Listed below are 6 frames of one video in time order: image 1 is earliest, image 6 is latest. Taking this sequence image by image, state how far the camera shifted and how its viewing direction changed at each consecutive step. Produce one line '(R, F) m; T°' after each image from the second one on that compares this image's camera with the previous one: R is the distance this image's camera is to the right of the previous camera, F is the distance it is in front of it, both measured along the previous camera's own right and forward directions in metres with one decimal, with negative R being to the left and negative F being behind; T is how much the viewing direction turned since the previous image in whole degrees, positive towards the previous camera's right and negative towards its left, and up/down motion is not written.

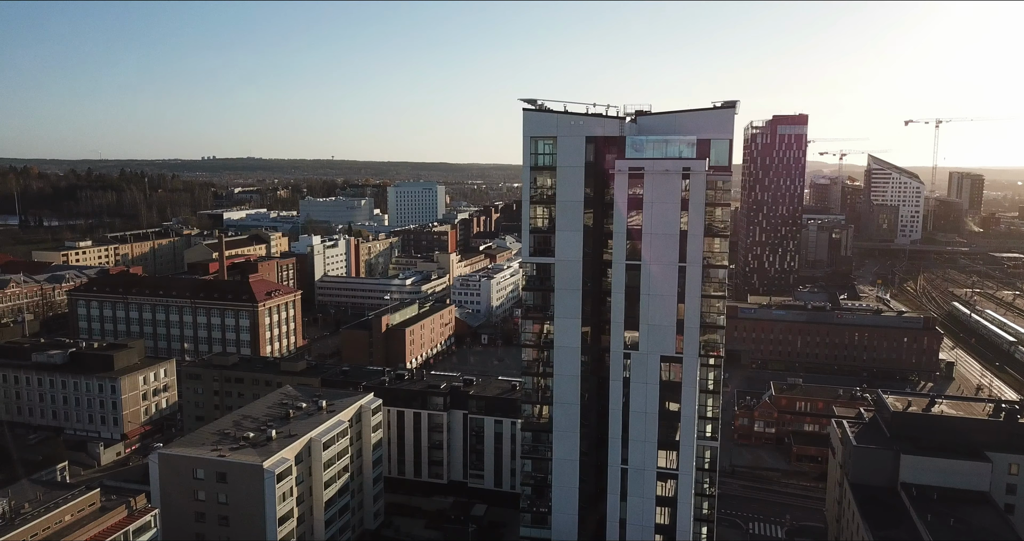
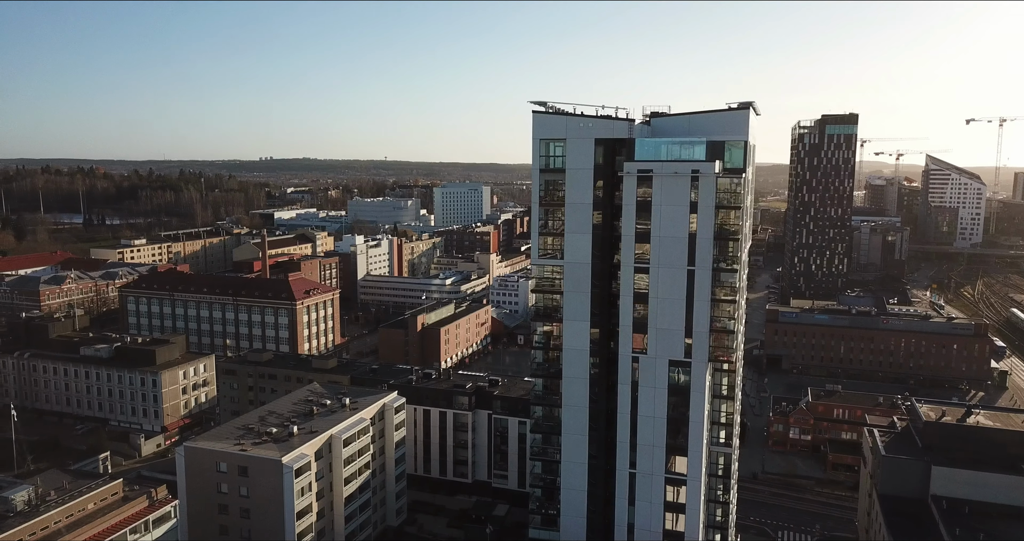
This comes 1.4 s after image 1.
(+0.9, 0.0) m; -4°
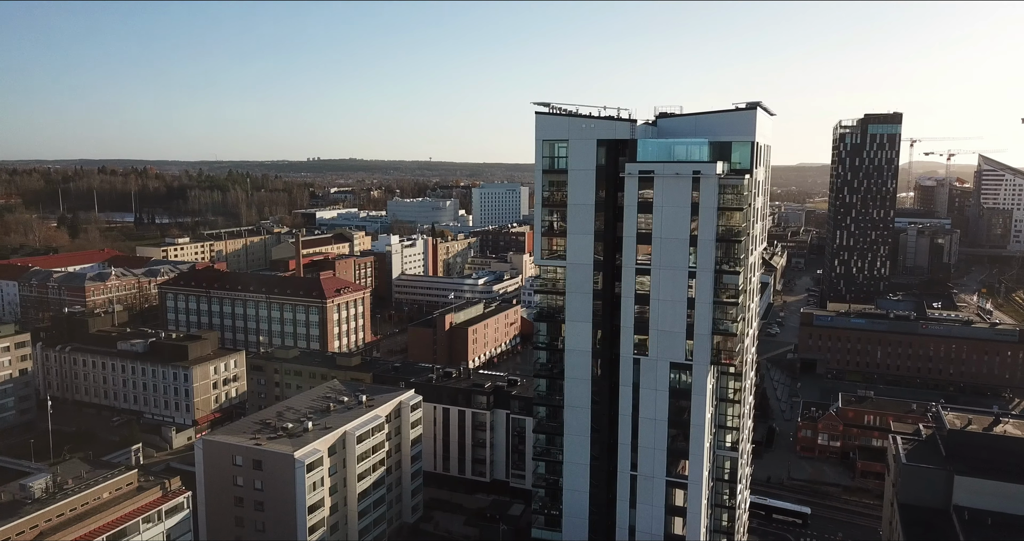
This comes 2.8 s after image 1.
(+0.9, -0.1) m; -3°
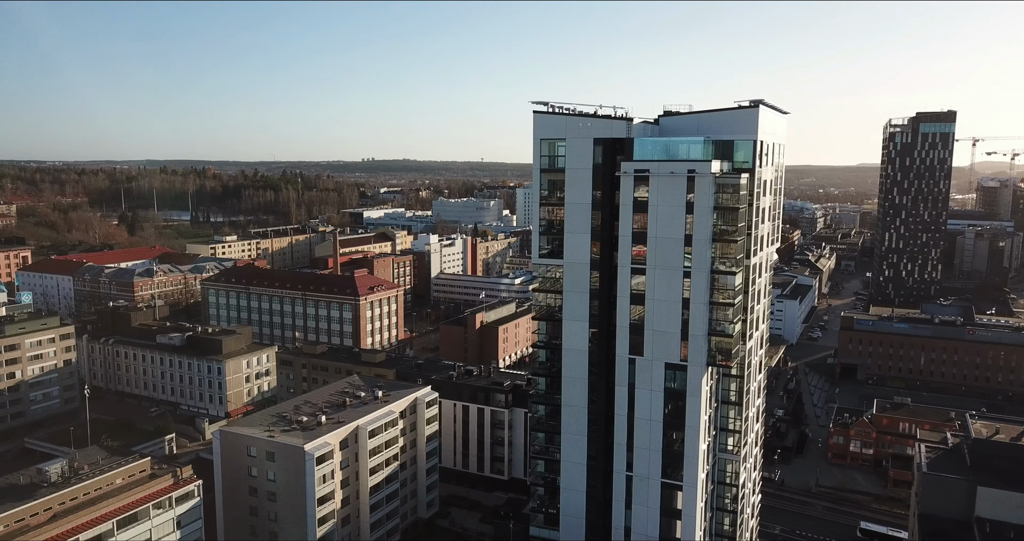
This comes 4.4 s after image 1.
(+1.2, -0.1) m; -3°
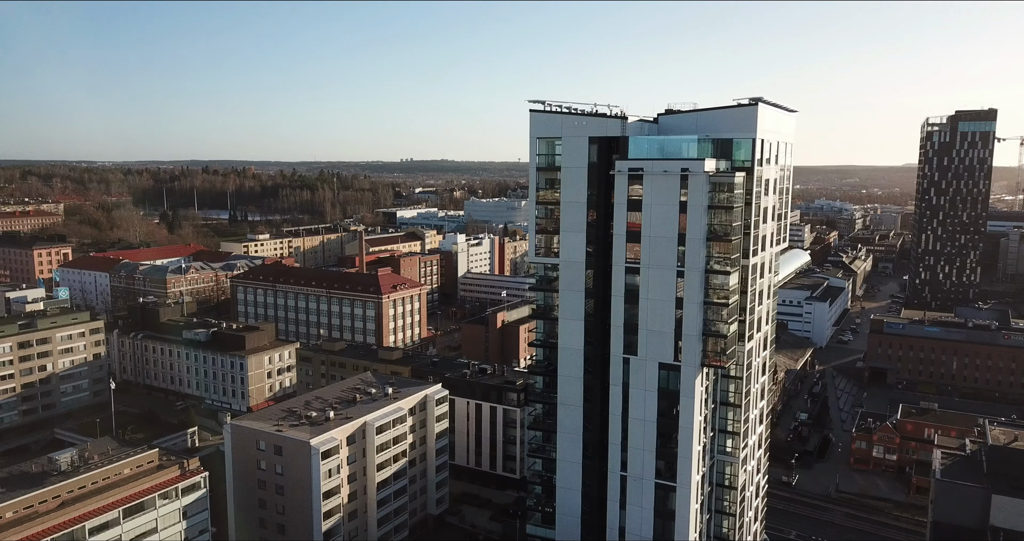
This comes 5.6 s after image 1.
(+0.9, -0.1) m; -2°
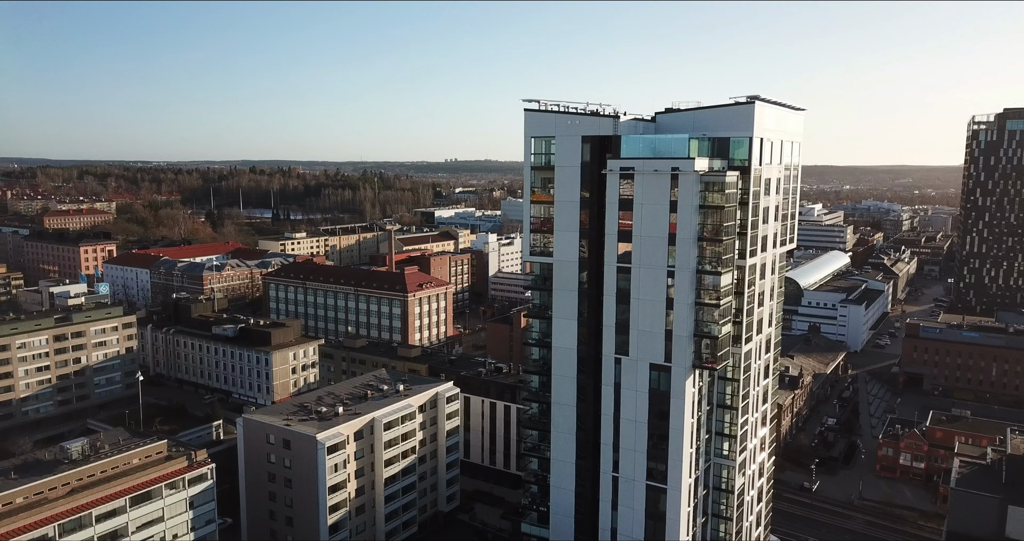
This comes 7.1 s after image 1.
(+1.1, 0.0) m; -3°
